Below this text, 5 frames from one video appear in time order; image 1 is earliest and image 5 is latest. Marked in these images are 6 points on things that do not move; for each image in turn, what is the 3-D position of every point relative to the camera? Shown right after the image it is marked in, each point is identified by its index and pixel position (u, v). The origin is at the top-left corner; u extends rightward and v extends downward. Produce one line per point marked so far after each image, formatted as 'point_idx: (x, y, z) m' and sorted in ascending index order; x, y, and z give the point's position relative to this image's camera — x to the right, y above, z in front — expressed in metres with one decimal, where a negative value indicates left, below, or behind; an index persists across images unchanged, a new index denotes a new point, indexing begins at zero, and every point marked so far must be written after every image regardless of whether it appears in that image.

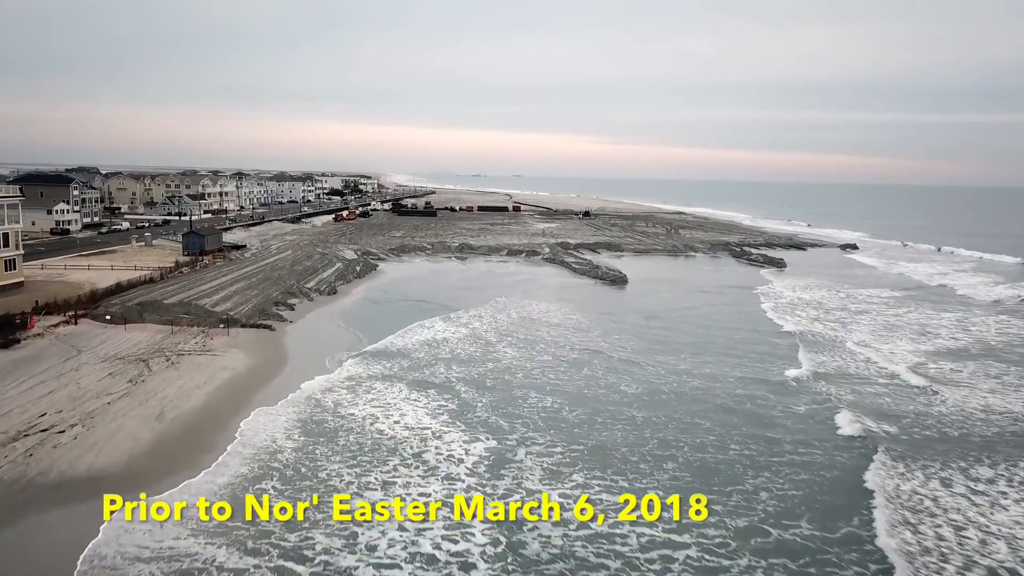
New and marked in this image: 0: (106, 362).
0: (-9.2, -1.7, +13.1) m
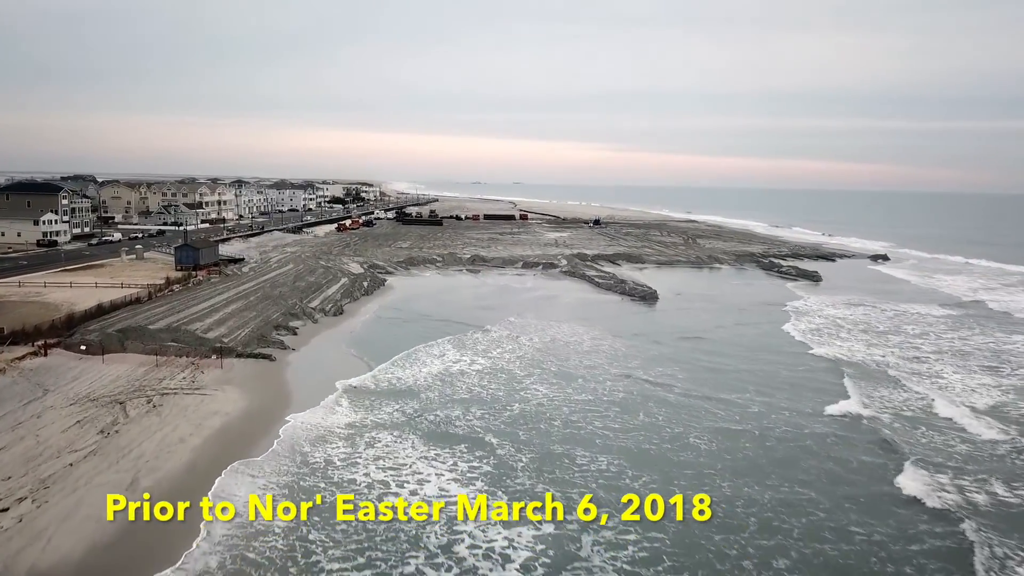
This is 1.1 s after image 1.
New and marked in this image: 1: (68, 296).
0: (-8.3, -2.2, +11.1) m
1: (-14.3, -0.3, +18.6) m
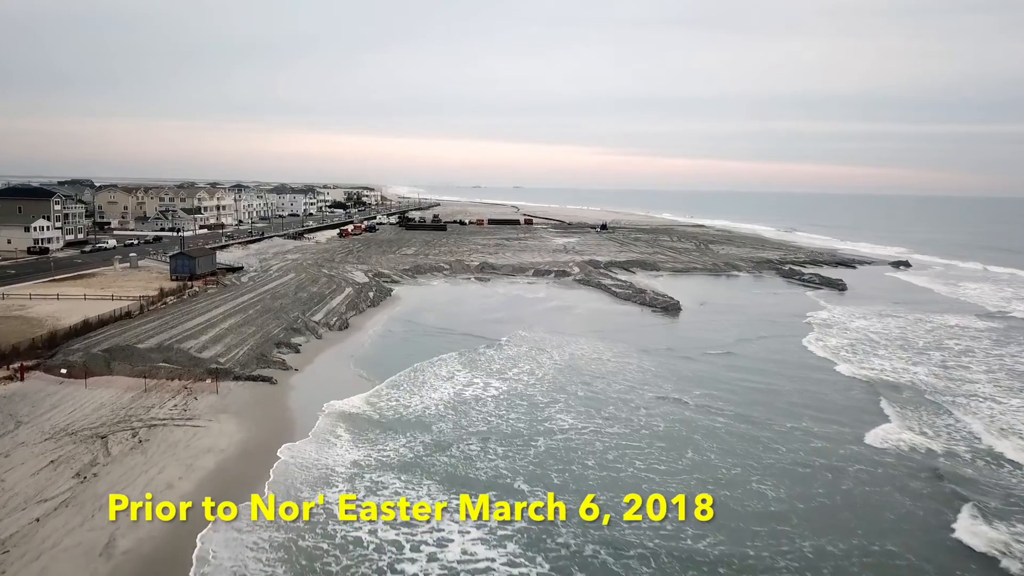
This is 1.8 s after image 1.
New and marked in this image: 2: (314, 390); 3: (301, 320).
0: (-7.8, -2.6, +9.8) m
1: (-13.7, -0.7, +17.3) m
2: (-4.3, -2.3, +13.2) m
3: (-6.5, -1.0, +17.8) m
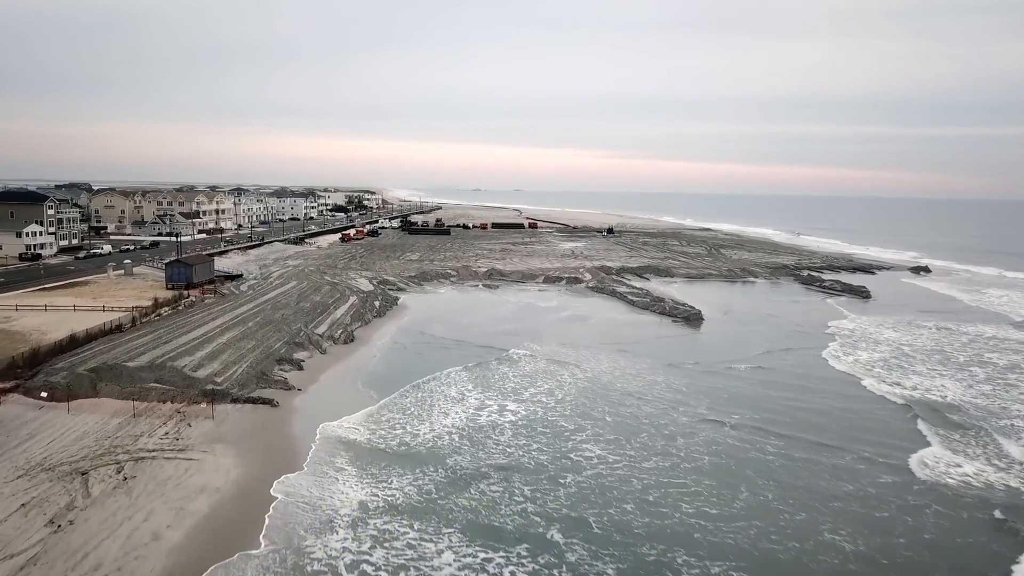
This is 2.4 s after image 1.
0: (-7.3, -2.9, +8.6) m
1: (-13.2, -1.0, +16.2) m
2: (-3.8, -2.6, +12.1) m
3: (-6.0, -1.3, +16.7) m
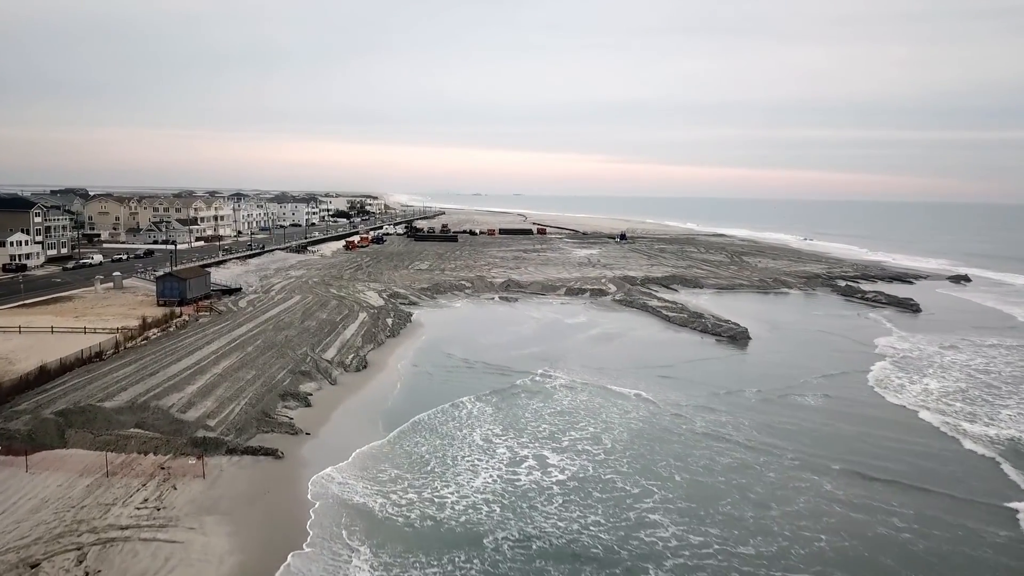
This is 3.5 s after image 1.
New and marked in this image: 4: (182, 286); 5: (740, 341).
0: (-6.4, -3.3, +6.6) m
1: (-12.3, -1.5, +14.2) m
2: (-2.9, -3.1, +10.1) m
3: (-5.1, -1.8, +14.7) m
4: (-11.1, 0.0, +19.5) m
5: (+7.6, -1.8, +19.6) m
